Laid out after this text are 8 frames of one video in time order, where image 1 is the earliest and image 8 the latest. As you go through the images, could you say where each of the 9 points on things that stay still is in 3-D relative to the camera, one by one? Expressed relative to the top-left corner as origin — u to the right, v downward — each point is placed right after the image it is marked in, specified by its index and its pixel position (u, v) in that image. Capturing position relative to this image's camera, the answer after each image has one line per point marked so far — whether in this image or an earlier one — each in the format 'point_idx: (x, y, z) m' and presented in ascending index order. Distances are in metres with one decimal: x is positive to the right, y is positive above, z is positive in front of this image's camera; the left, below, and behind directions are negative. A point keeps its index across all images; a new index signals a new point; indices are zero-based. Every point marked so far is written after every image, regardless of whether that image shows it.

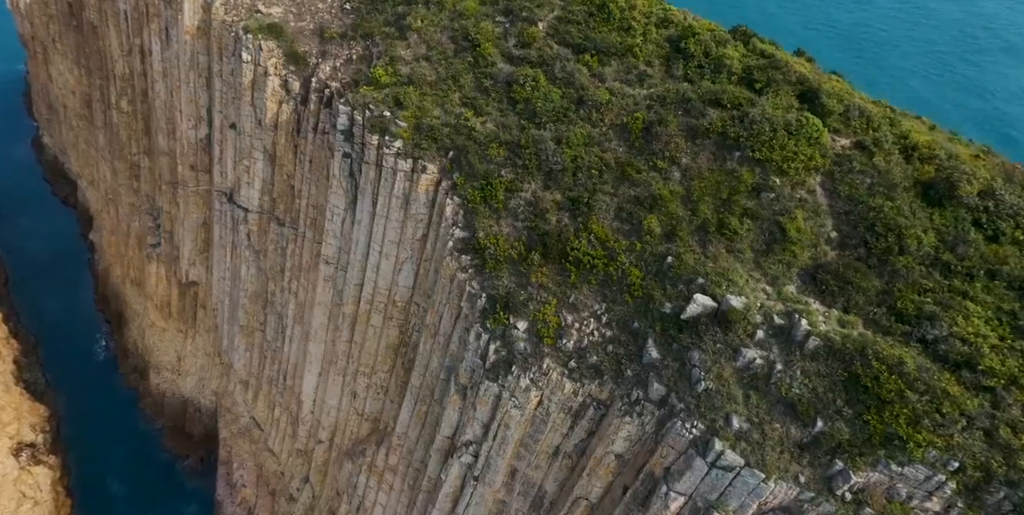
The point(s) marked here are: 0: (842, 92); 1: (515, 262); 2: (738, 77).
0: (+8.5, +4.1, +16.7) m
1: (0.0, +0.1, +17.9) m
2: (+6.1, +4.8, +17.6) m
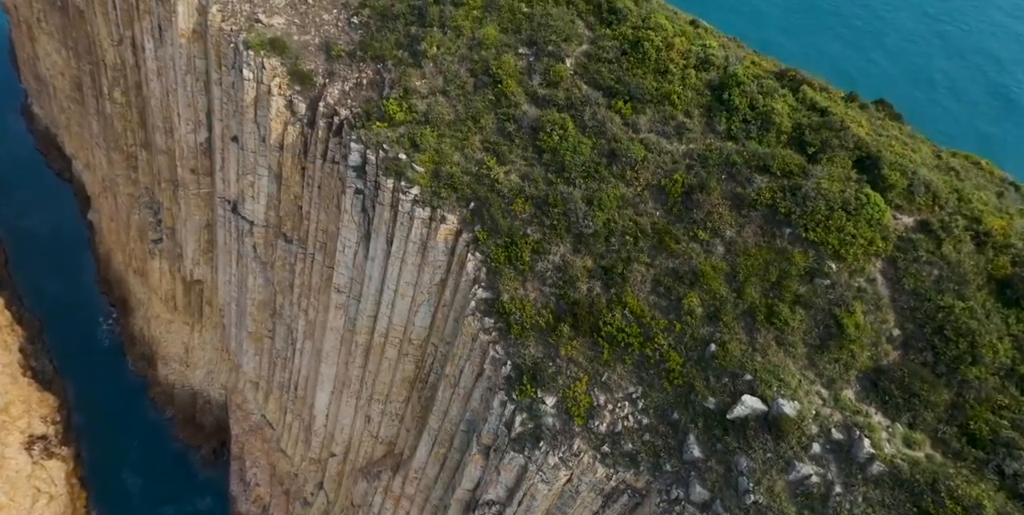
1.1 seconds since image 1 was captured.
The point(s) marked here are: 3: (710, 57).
0: (+9.2, +2.2, +15.3) m
1: (+0.7, -1.8, +16.8) m
2: (+6.8, +2.9, +16.1) m
3: (+5.5, +5.5, +18.2) m
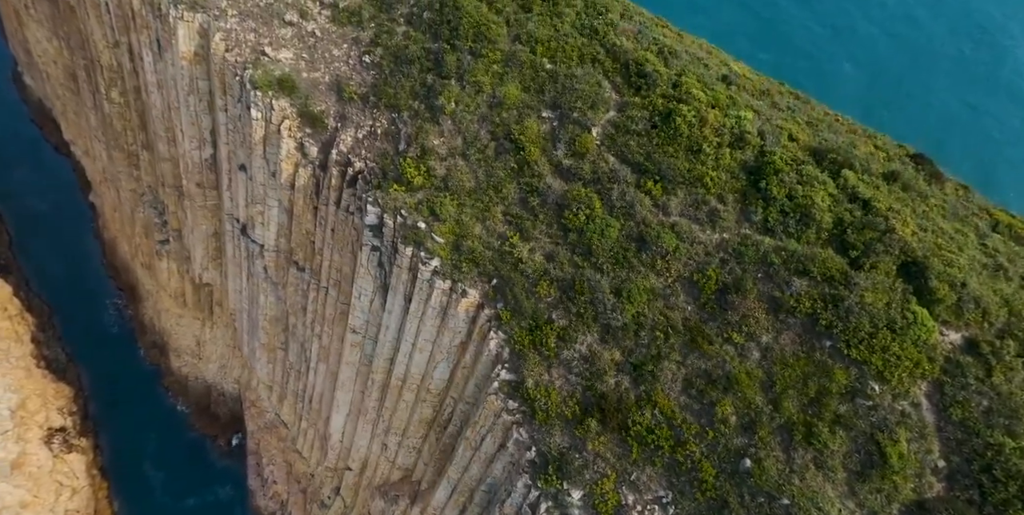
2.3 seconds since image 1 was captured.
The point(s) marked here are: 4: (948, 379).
0: (+9.8, -0.2, +14.6) m
1: (+1.4, -4.1, +16.4) m
2: (+7.4, +0.6, +15.4) m
3: (+6.1, +3.2, +17.3) m
4: (+9.0, -2.5, +13.6) m
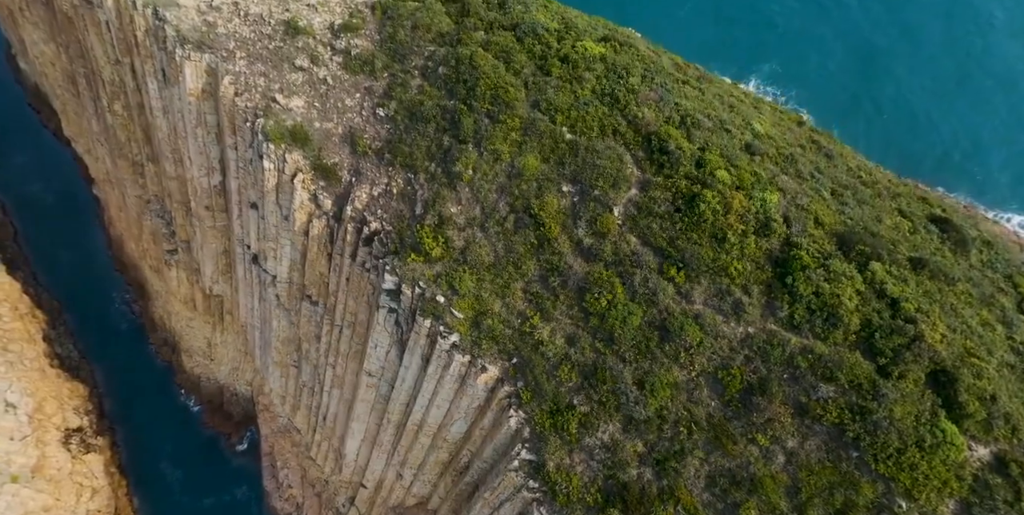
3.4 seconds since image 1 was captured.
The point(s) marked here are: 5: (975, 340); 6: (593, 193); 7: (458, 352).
0: (+10.4, -2.6, +14.4) m
1: (+2.0, -6.4, +16.5) m
2: (+8.0, -1.8, +15.2) m
3: (+6.7, +1.0, +17.0) m
4: (+9.6, -4.9, +13.5) m
5: (+10.8, -1.9, +15.3) m
6: (+2.2, +1.8, +18.2) m
7: (-1.5, -2.7, +18.8) m
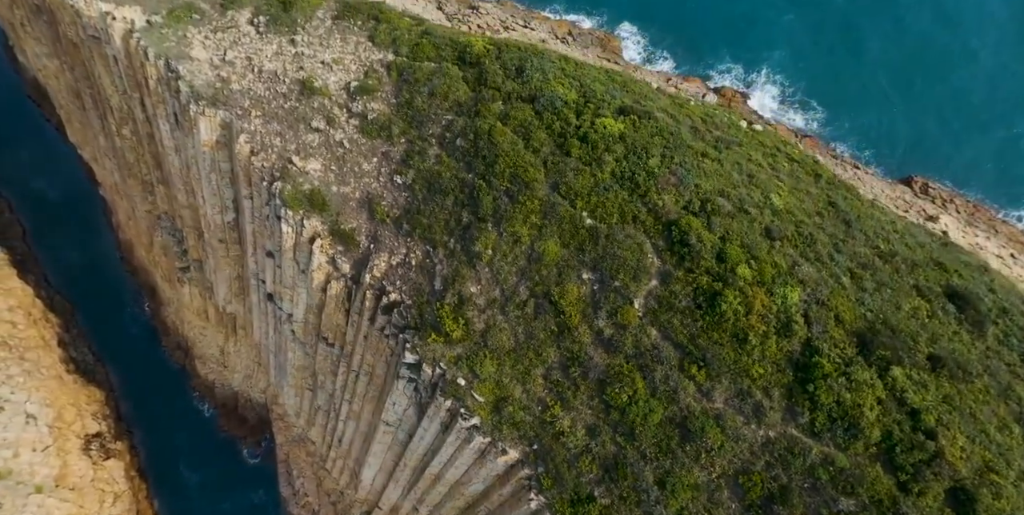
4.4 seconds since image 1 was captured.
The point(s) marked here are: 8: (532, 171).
0: (+11.0, -5.3, +14.6) m
1: (+2.6, -9.0, +17.0) m
2: (+8.6, -4.4, +15.4) m
3: (+7.3, -1.6, +17.1) m
4: (+10.1, -7.6, +13.9) m
5: (+11.4, -4.5, +15.5) m
6: (+2.8, -0.7, +18.3) m
7: (-0.9, -5.2, +19.1) m
8: (+0.6, +2.6, +20.0) m
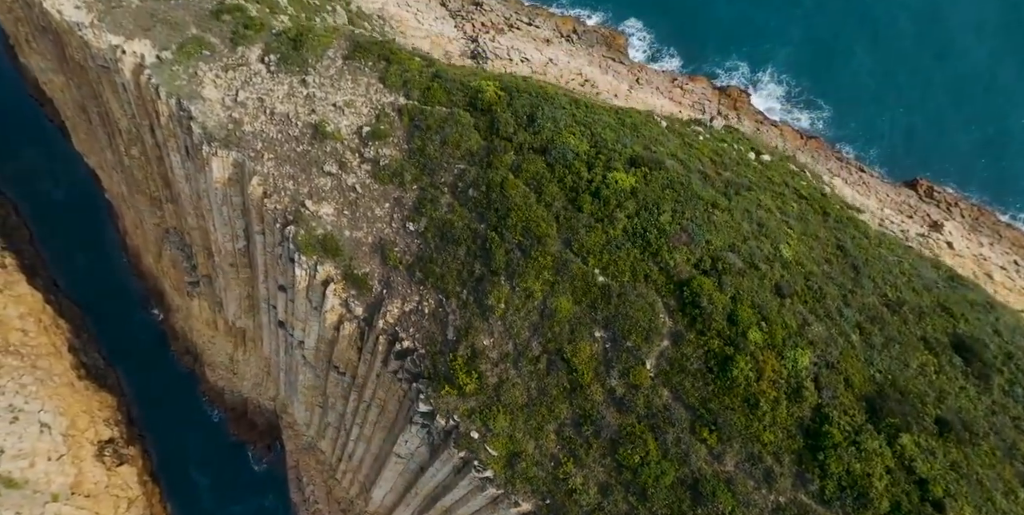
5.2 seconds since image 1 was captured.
0: (+11.3, -7.0, +15.0) m
1: (+3.0, -10.8, +17.4) m
2: (+8.9, -6.2, +15.7) m
3: (+7.7, -3.3, +17.3) m
4: (+10.5, -9.4, +14.3) m
5: (+11.7, -6.3, +15.8) m
6: (+3.2, -2.4, +18.6) m
7: (-0.5, -6.9, +19.4) m
8: (+1.0, +0.9, +20.2) m
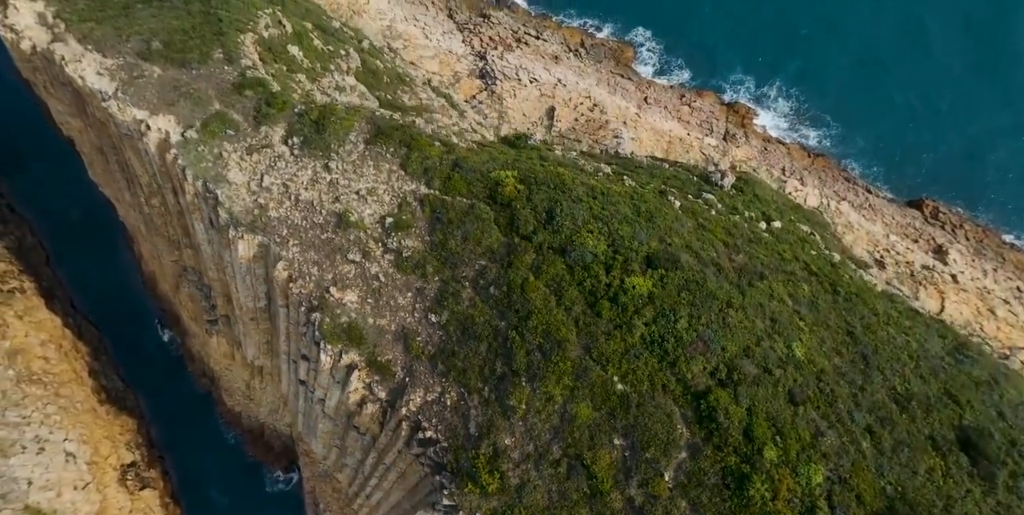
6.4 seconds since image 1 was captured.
0: (+12.0, -10.4, +15.7) m
1: (+3.7, -14.1, +18.3) m
2: (+9.6, -9.6, +16.5) m
3: (+8.3, -6.7, +18.0) m
4: (+11.2, -12.8, +15.1) m
5: (+12.4, -9.7, +16.5) m
6: (+3.9, -5.8, +19.3) m
7: (+0.2, -10.2, +20.3) m
8: (+1.7, -2.4, +20.9) m
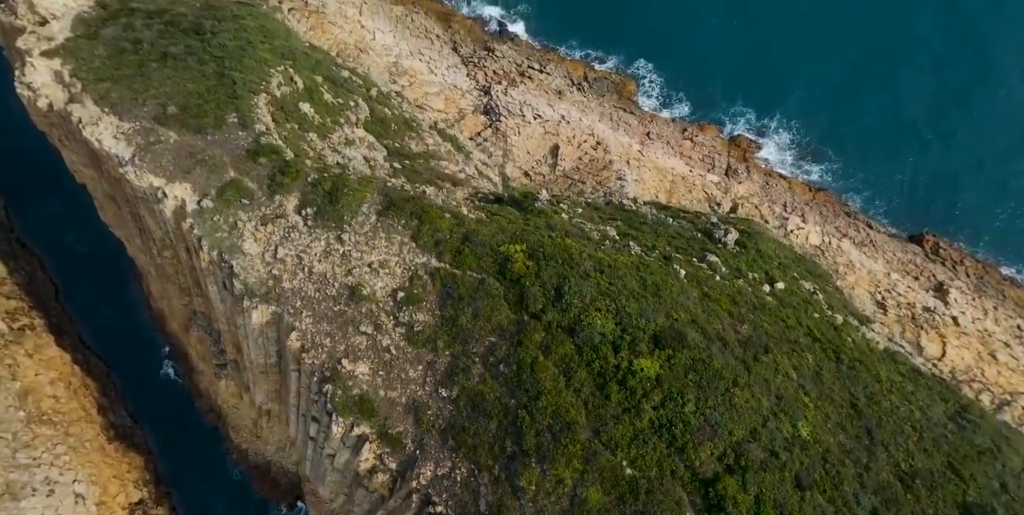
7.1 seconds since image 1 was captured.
0: (+12.3, -13.0, +15.9) m
1: (+4.0, -16.8, +18.4) m
2: (+9.9, -12.1, +16.7) m
3: (+8.7, -9.3, +18.3) m
4: (+11.5, -15.4, +15.2) m
5: (+12.7, -12.2, +16.7) m
6: (+4.2, -8.4, +19.6) m
7: (+0.5, -12.9, +20.5) m
8: (+2.0, -5.1, +21.3) m
